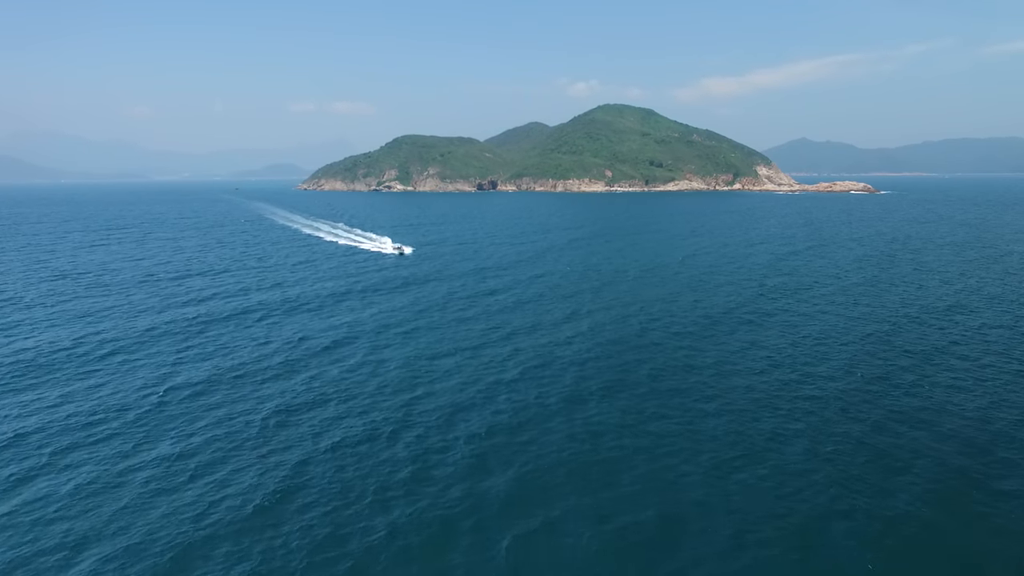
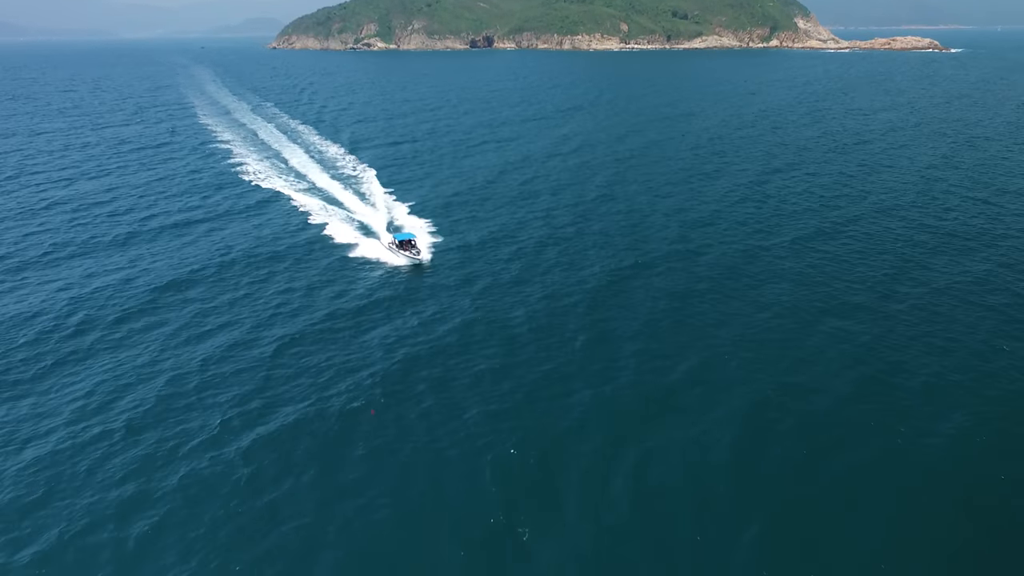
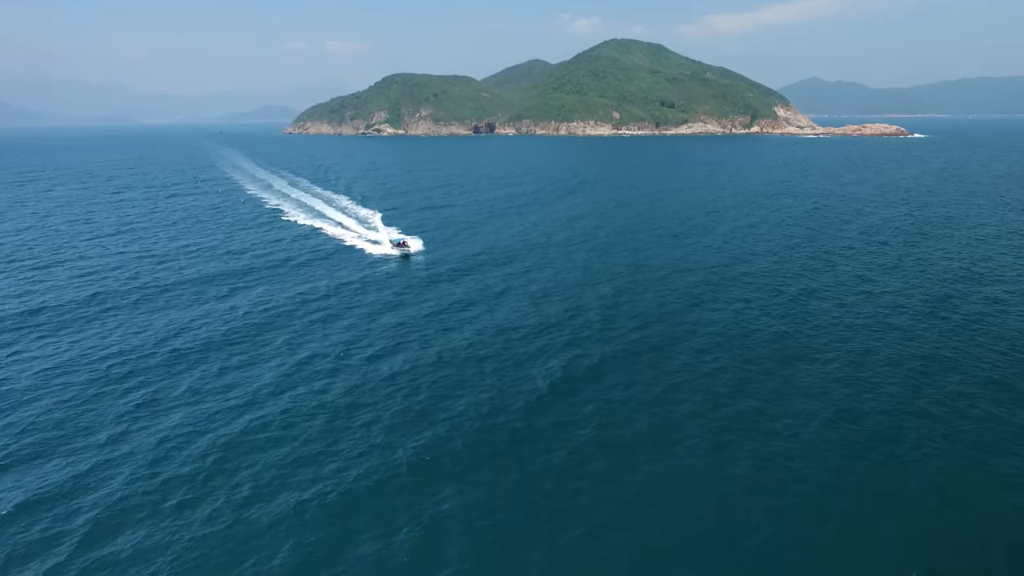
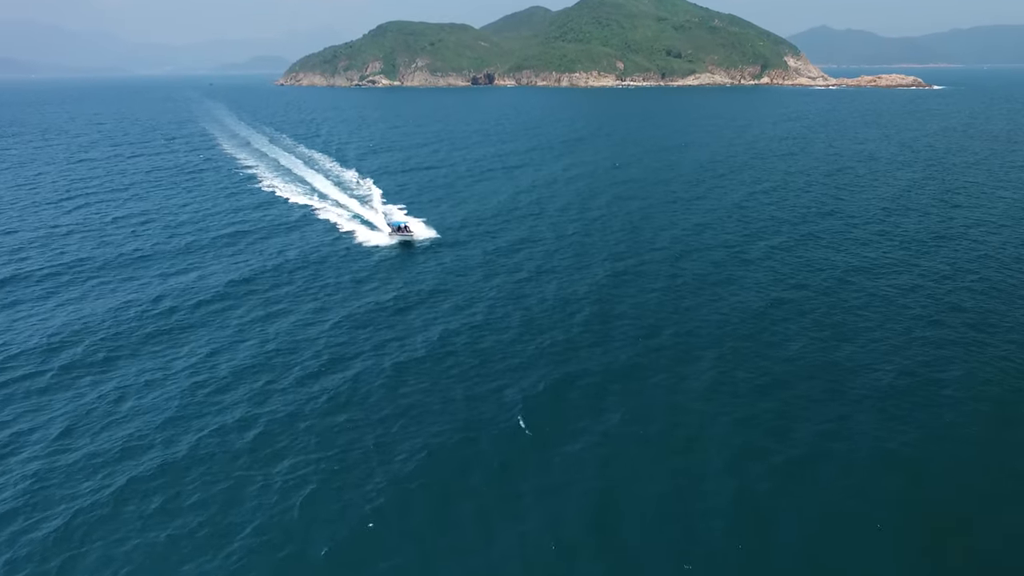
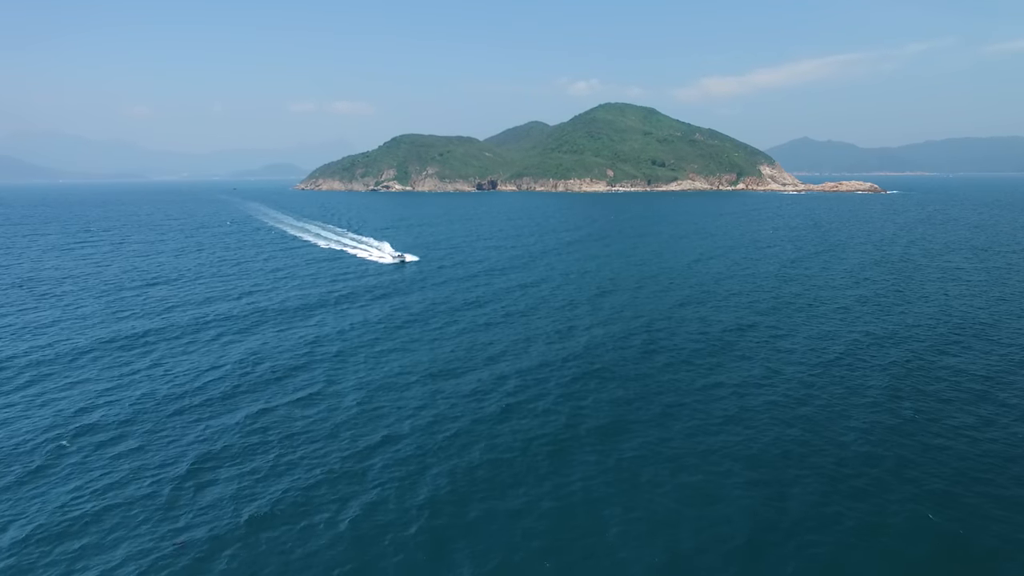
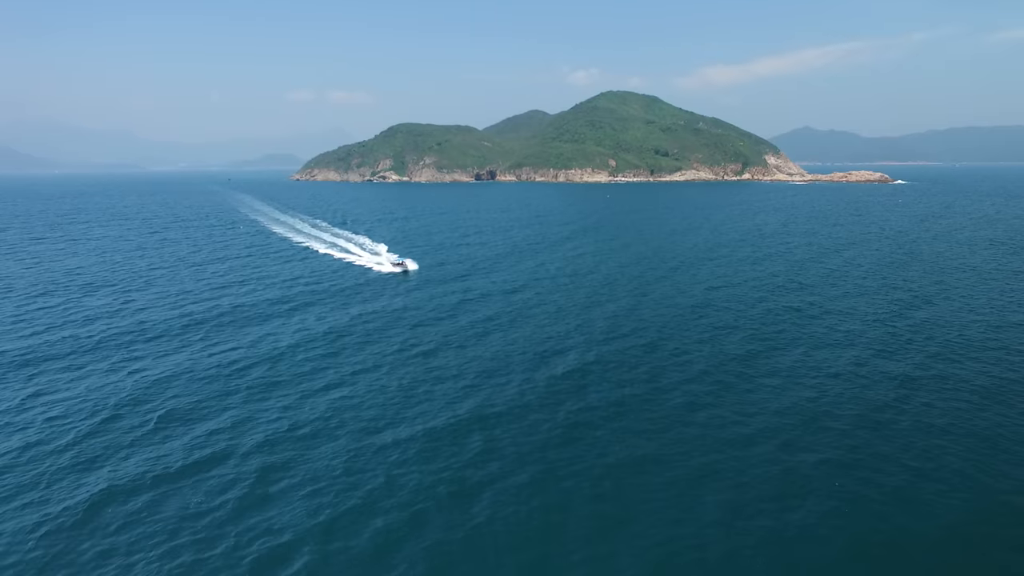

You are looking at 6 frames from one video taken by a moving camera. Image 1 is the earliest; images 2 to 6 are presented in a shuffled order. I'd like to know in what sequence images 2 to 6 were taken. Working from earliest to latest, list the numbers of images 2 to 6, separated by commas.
5, 6, 3, 4, 2
